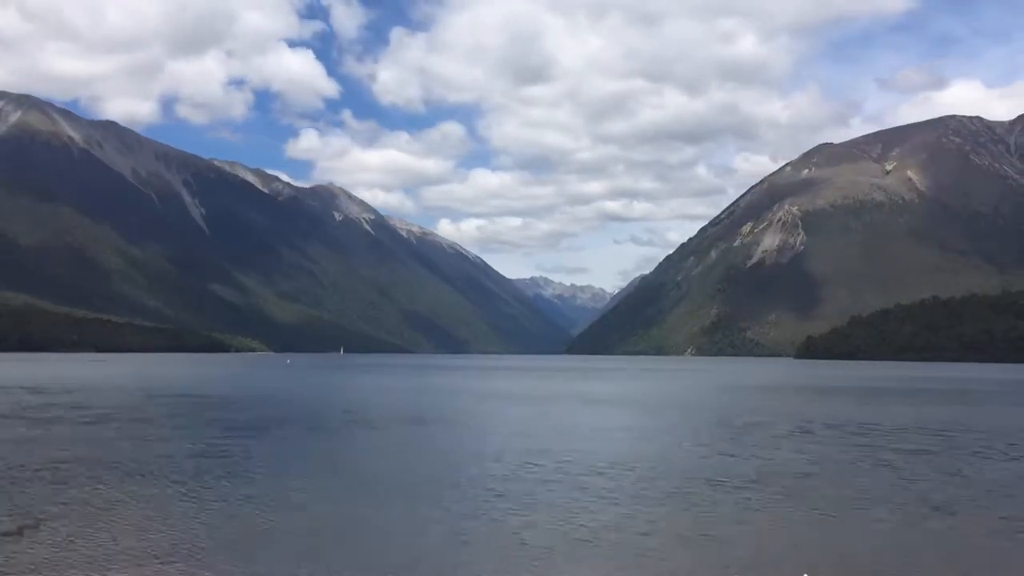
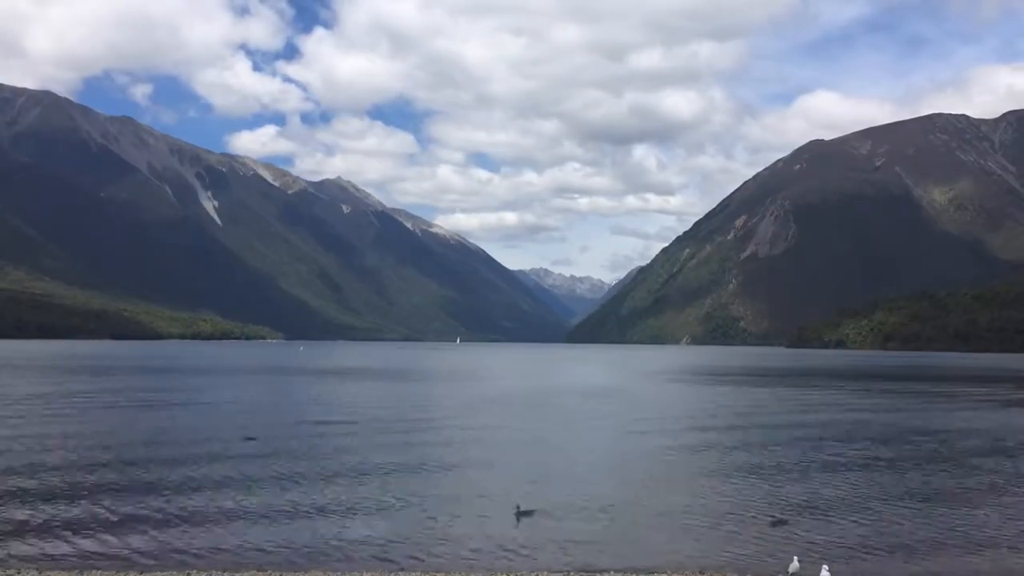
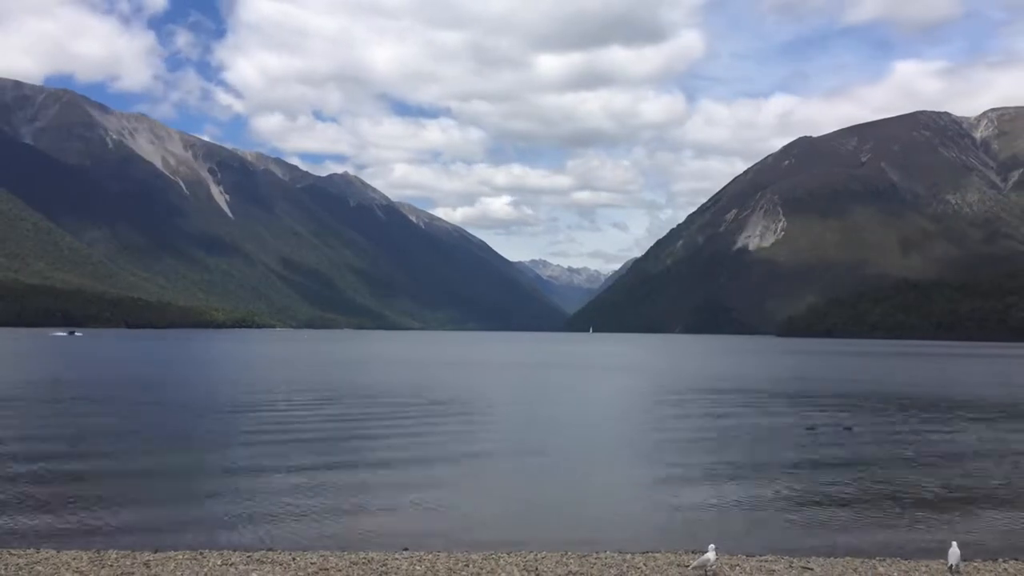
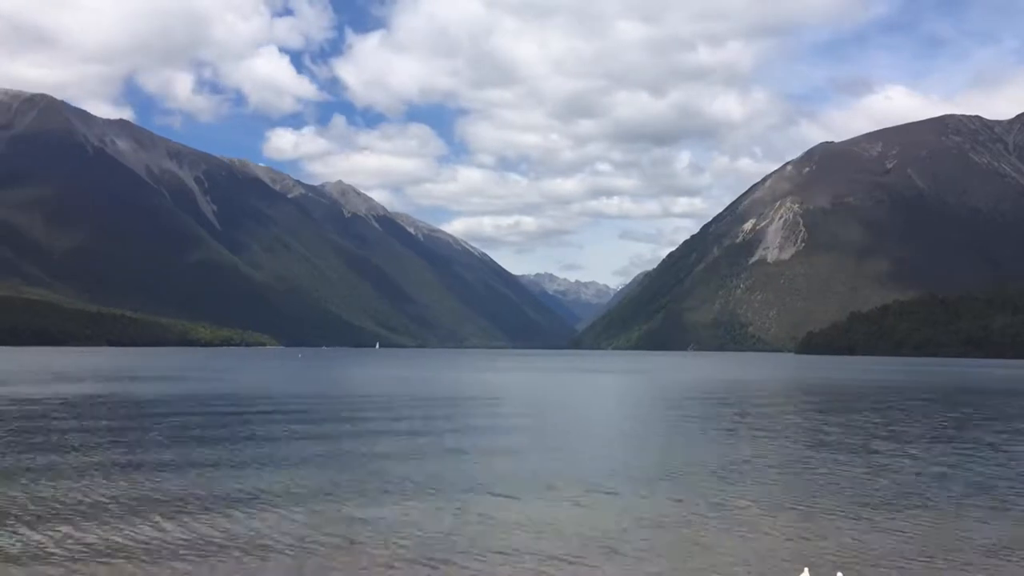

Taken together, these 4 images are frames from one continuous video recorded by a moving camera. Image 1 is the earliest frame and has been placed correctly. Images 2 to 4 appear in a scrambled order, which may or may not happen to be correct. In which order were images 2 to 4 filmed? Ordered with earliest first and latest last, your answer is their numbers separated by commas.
4, 2, 3
